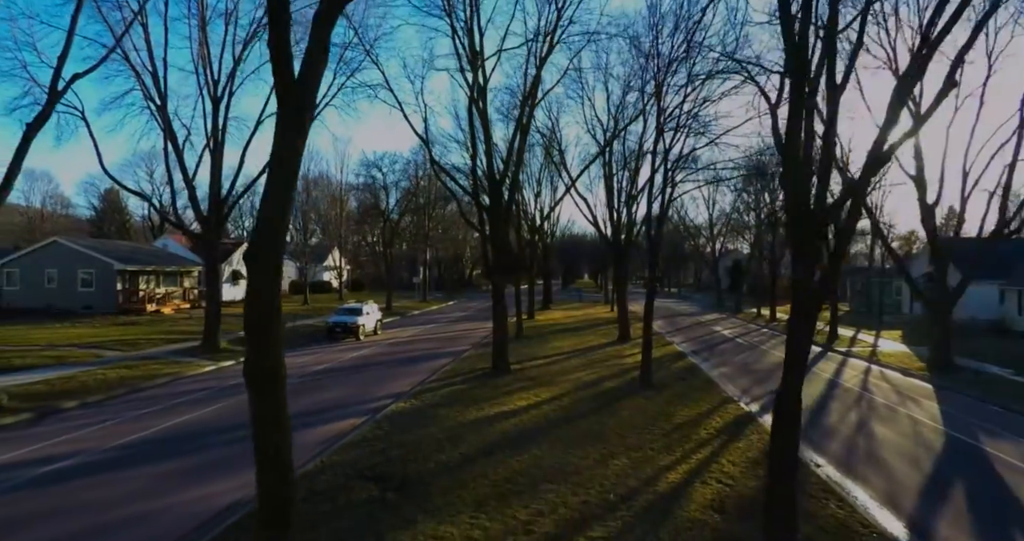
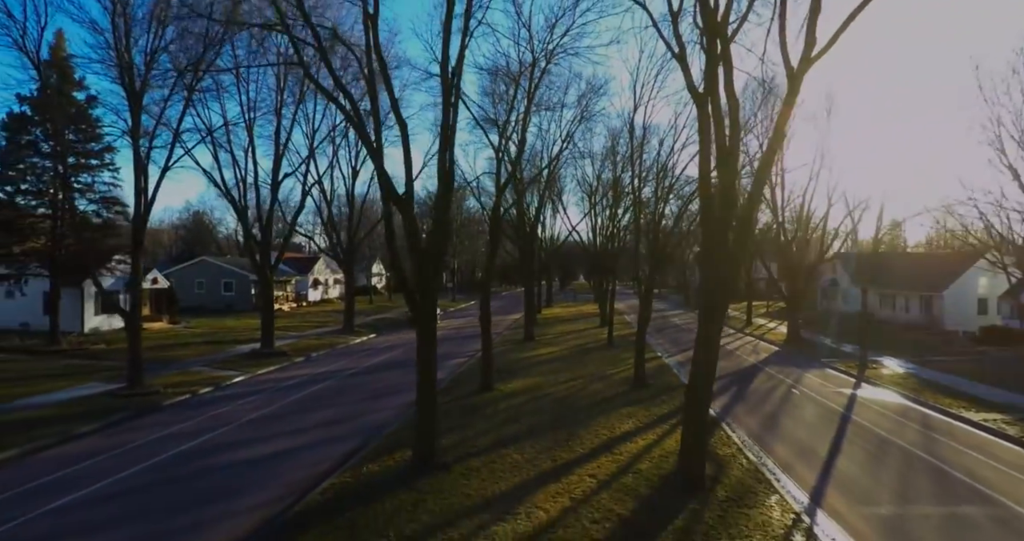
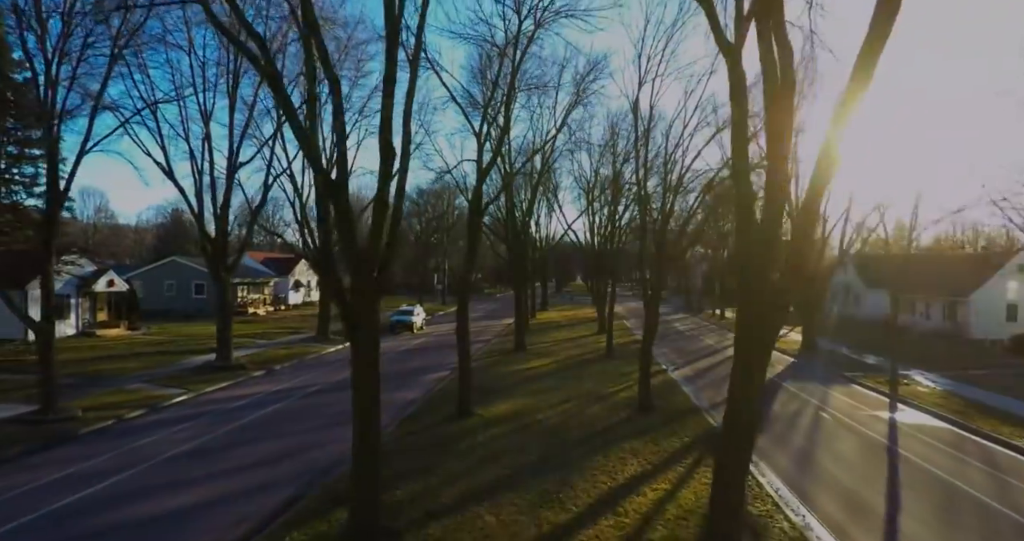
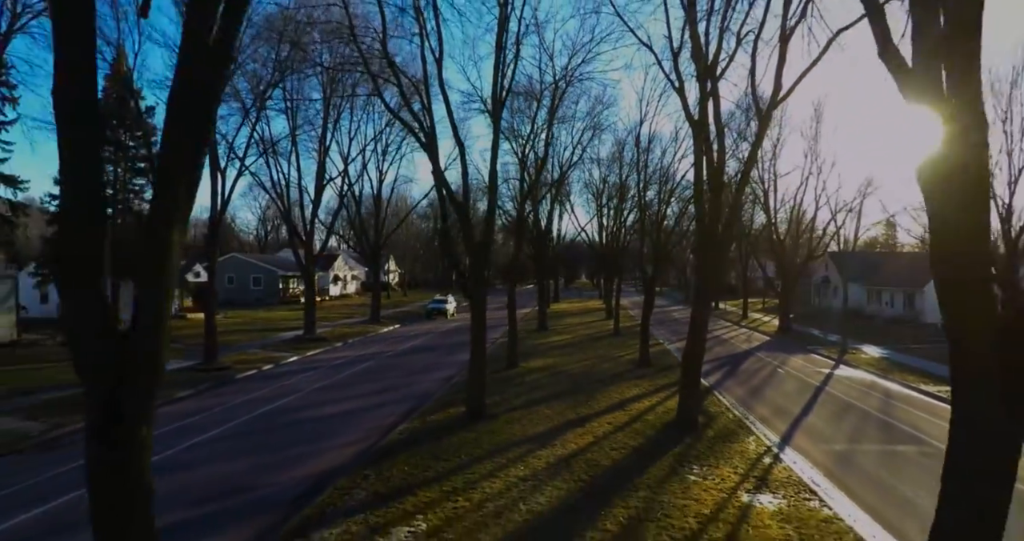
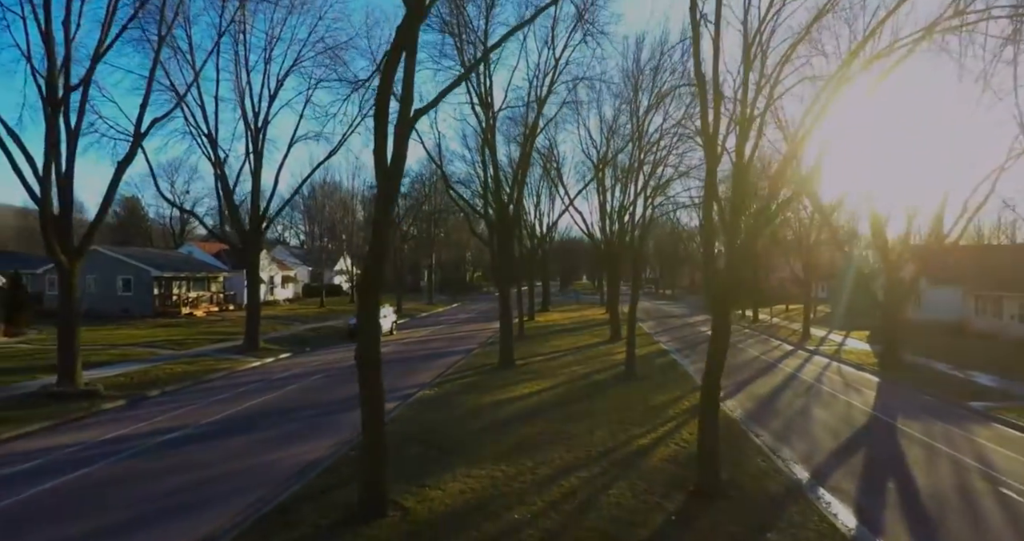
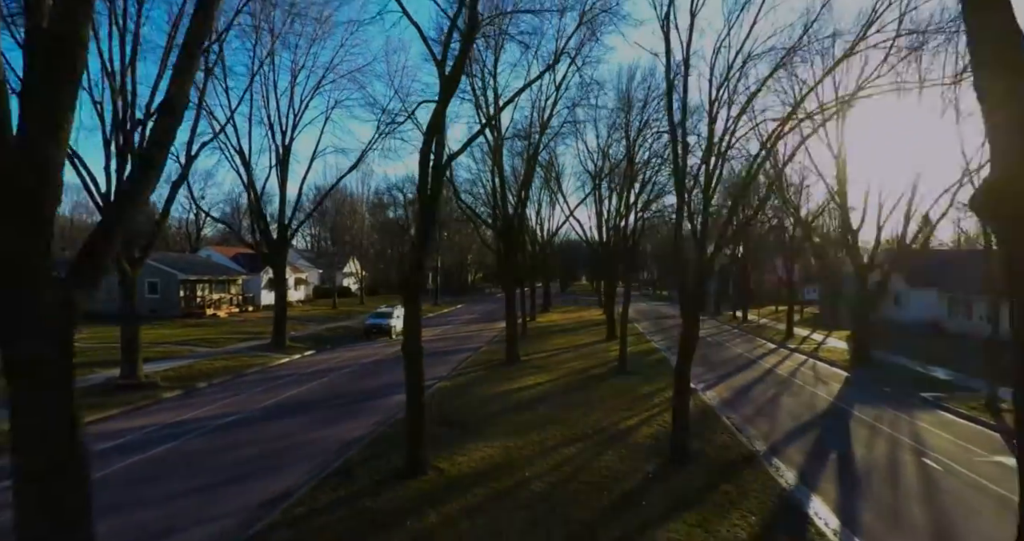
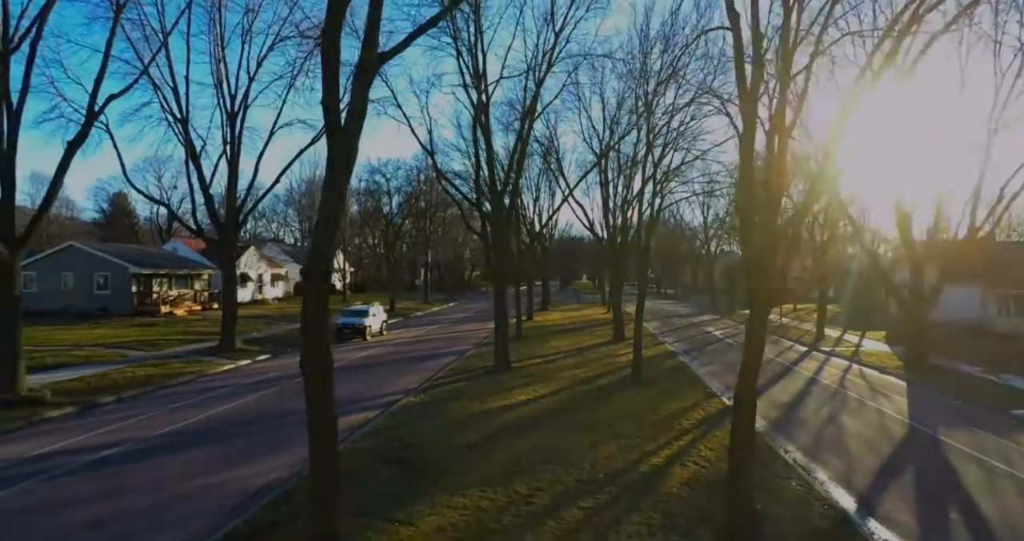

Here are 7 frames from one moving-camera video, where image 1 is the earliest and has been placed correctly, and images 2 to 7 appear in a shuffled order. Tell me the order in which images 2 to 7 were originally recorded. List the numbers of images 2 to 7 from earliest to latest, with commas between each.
7, 5, 6, 3, 2, 4
